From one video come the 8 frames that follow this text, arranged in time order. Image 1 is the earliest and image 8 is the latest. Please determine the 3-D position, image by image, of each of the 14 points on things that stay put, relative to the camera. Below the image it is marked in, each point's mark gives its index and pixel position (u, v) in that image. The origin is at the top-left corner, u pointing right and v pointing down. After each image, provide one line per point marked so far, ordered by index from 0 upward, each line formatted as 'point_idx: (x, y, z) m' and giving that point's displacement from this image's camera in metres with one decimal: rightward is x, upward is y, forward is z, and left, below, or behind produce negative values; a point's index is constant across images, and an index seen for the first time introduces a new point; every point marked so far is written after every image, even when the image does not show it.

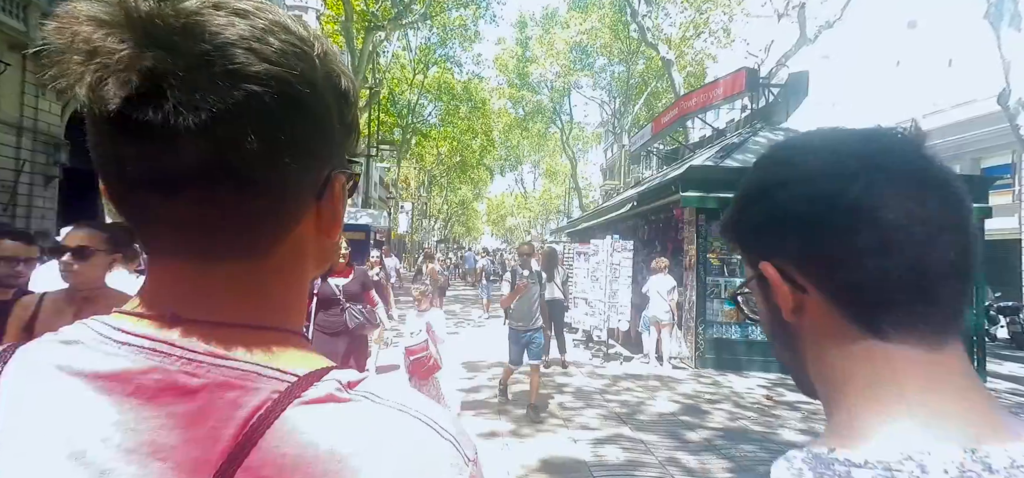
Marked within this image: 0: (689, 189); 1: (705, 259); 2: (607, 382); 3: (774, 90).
0: (+2.8, +0.8, +7.9) m
1: (+3.1, -0.3, +7.9) m
2: (+1.3, -2.0, +6.8) m
3: (+5.4, +3.1, +10.1) m
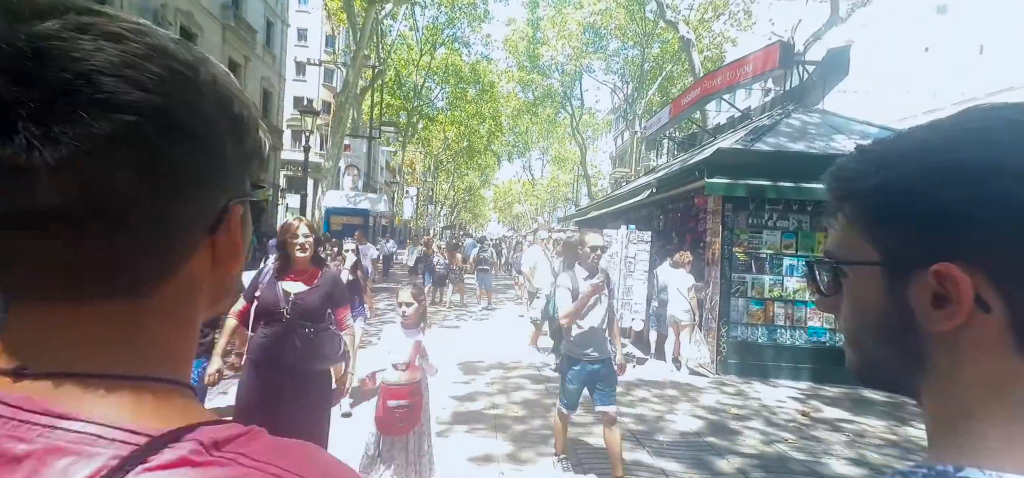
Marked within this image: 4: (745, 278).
0: (+2.9, +0.9, +7.1) m
1: (+3.1, -0.2, +7.1) m
2: (+1.3, -1.8, +6.0) m
3: (+5.5, +3.2, +9.2) m
4: (+3.3, -0.6, +7.1) m
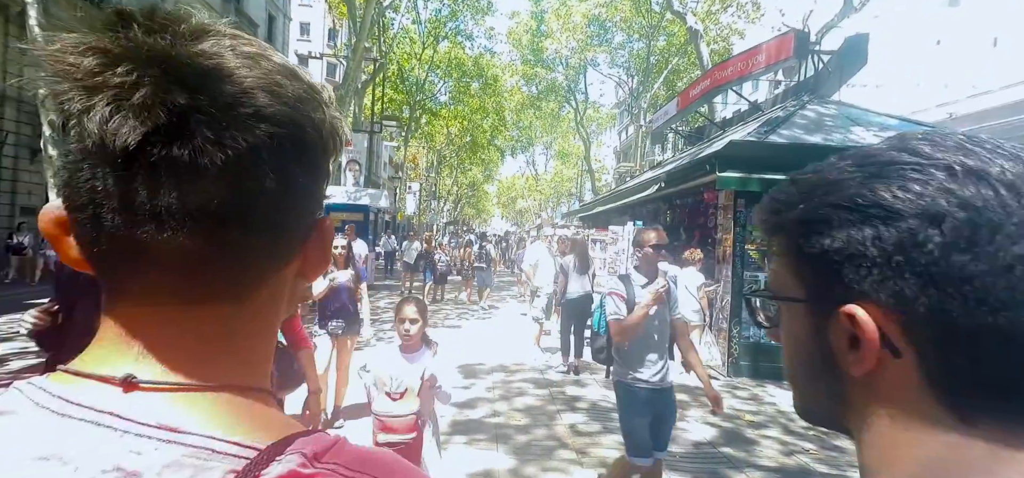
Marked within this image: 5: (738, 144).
0: (+2.9, +1.0, +6.7) m
1: (+3.2, -0.2, +6.8) m
2: (+1.3, -1.8, +5.7) m
3: (+5.6, +3.2, +8.8) m
4: (+3.4, -0.5, +6.8) m
5: (+3.0, +1.3, +6.7) m
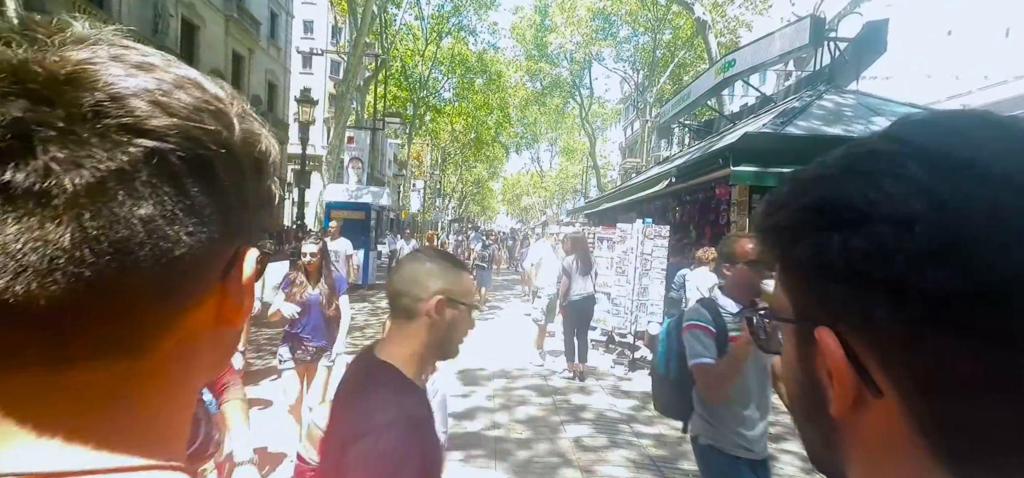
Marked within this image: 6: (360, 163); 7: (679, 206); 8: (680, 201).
0: (+3.0, +1.0, +6.4) m
1: (+3.2, -0.1, +6.4) m
2: (+1.4, -1.8, +5.4) m
3: (+5.6, +3.3, +8.4) m
4: (+3.4, -0.5, +6.4) m
5: (+3.1, +1.3, +6.3) m
6: (-5.6, +2.8, +18.2) m
7: (+3.4, +0.7, +9.9) m
8: (+3.3, +0.7, +9.8) m
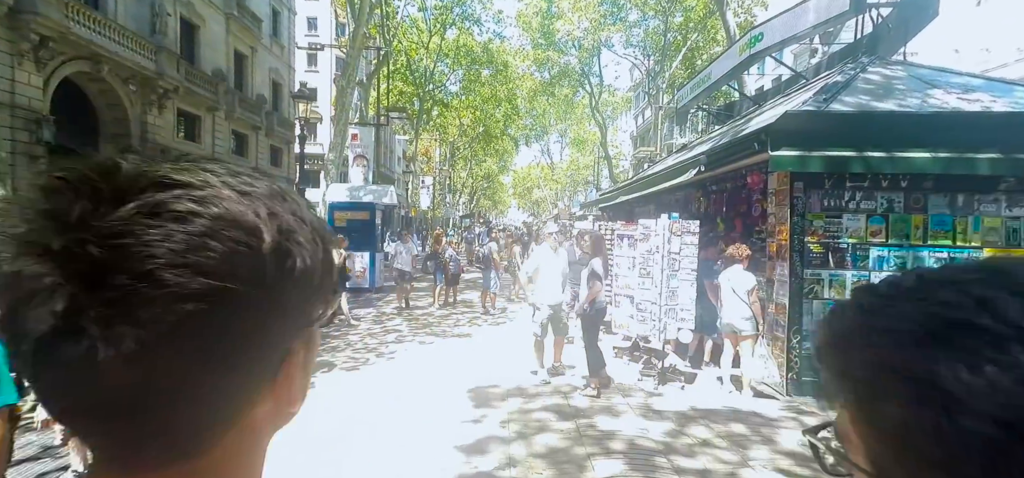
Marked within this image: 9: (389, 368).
0: (+3.1, +1.0, +5.6) m
1: (+3.3, -0.1, +5.7) m
2: (+1.5, -1.8, +4.7) m
3: (+5.7, +3.5, +7.6) m
4: (+3.5, -0.4, +5.7) m
5: (+3.1, +1.4, +5.5) m
6: (-5.2, +2.8, +17.6) m
7: (+3.5, +0.8, +9.2) m
8: (+3.5, +0.9, +9.0) m
9: (-1.7, -1.8, +6.9) m
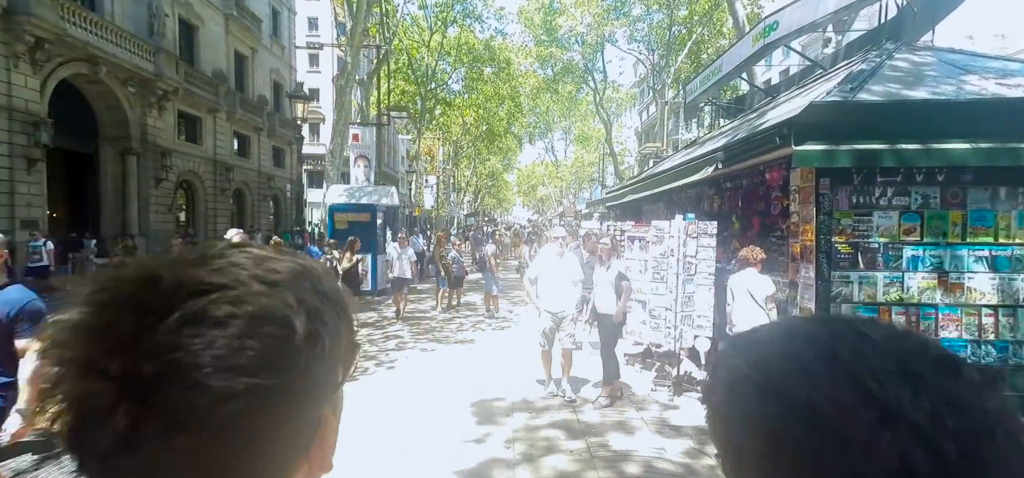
0: (+3.1, +1.0, +5.2) m
1: (+3.4, -0.1, +5.2) m
2: (+1.6, -1.8, +4.3) m
3: (+5.7, +3.5, +7.1) m
4: (+3.6, -0.4, +5.3) m
5: (+3.2, +1.4, +5.1) m
6: (-5.1, +2.7, +17.3) m
7: (+3.6, +0.8, +8.7) m
8: (+3.6, +0.9, +8.6) m
9: (-1.6, -1.8, +6.6) m
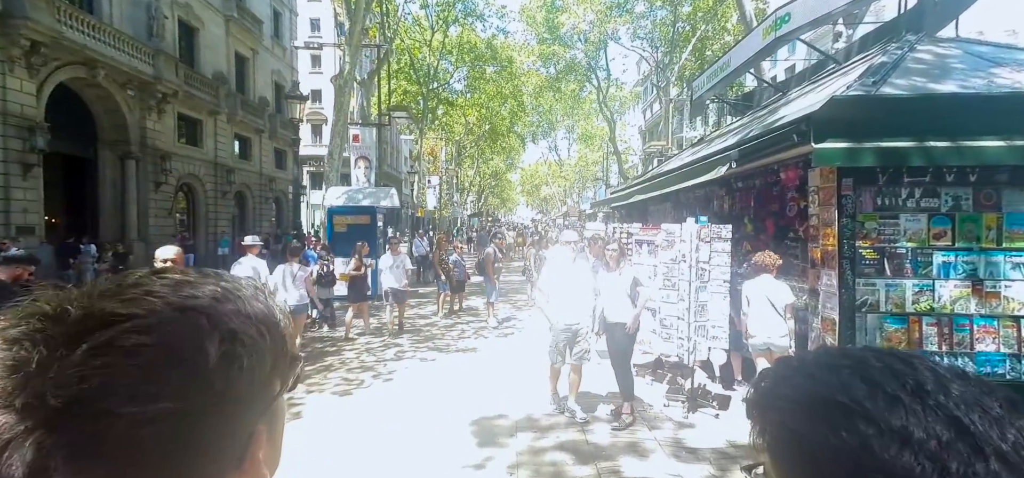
0: (+3.1, +1.0, +4.9) m
1: (+3.4, -0.1, +4.9) m
2: (+1.6, -1.9, +4.0) m
3: (+5.7, +3.5, +6.8) m
4: (+3.6, -0.5, +4.9) m
5: (+3.2, +1.3, +4.8) m
6: (-5.0, +2.6, +17.0) m
7: (+3.7, +0.8, +8.4) m
8: (+3.6, +0.8, +8.3) m
9: (-1.6, -1.9, +6.3) m
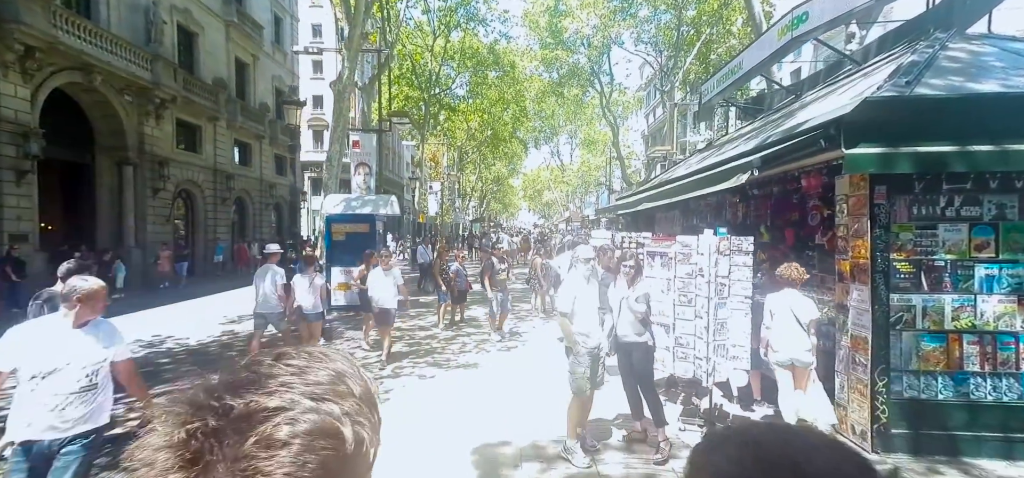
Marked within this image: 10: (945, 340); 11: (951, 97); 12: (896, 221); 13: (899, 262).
0: (+3.1, +0.9, +4.5) m
1: (+3.4, -0.2, +4.5) m
2: (+1.6, -2.0, +3.6) m
3: (+5.7, +3.4, +6.4) m
4: (+3.6, -0.6, +4.5) m
5: (+3.2, +1.2, +4.4) m
6: (-4.9, +2.4, +16.7) m
7: (+3.7, +0.6, +8.0) m
8: (+3.7, +0.7, +7.9) m
9: (-1.5, -2.1, +5.9) m
10: (+4.0, -0.9, +4.5) m
11: (+3.9, +1.3, +4.4) m
12: (+3.5, +0.2, +4.5) m
13: (+3.5, -0.2, +4.6) m
